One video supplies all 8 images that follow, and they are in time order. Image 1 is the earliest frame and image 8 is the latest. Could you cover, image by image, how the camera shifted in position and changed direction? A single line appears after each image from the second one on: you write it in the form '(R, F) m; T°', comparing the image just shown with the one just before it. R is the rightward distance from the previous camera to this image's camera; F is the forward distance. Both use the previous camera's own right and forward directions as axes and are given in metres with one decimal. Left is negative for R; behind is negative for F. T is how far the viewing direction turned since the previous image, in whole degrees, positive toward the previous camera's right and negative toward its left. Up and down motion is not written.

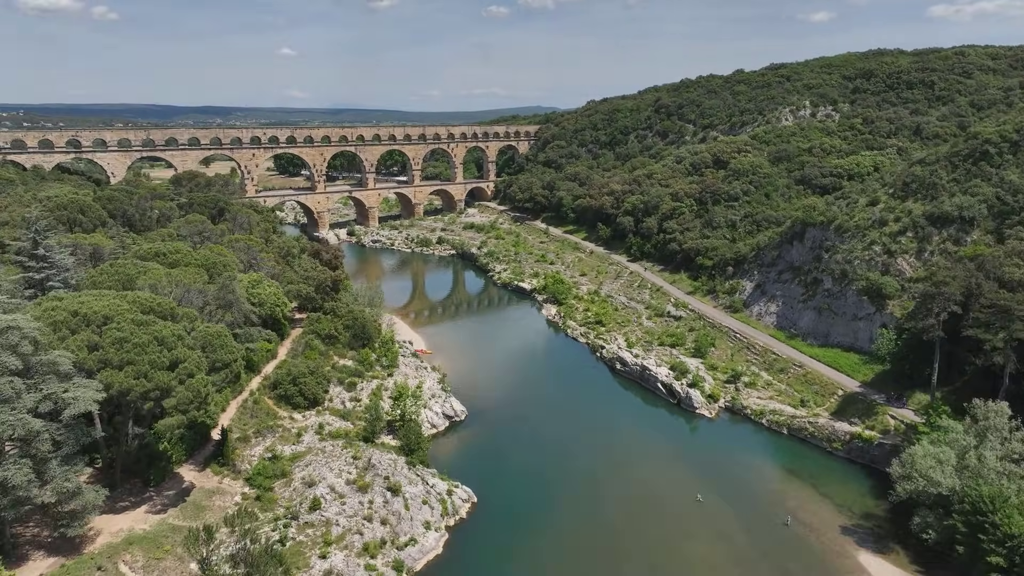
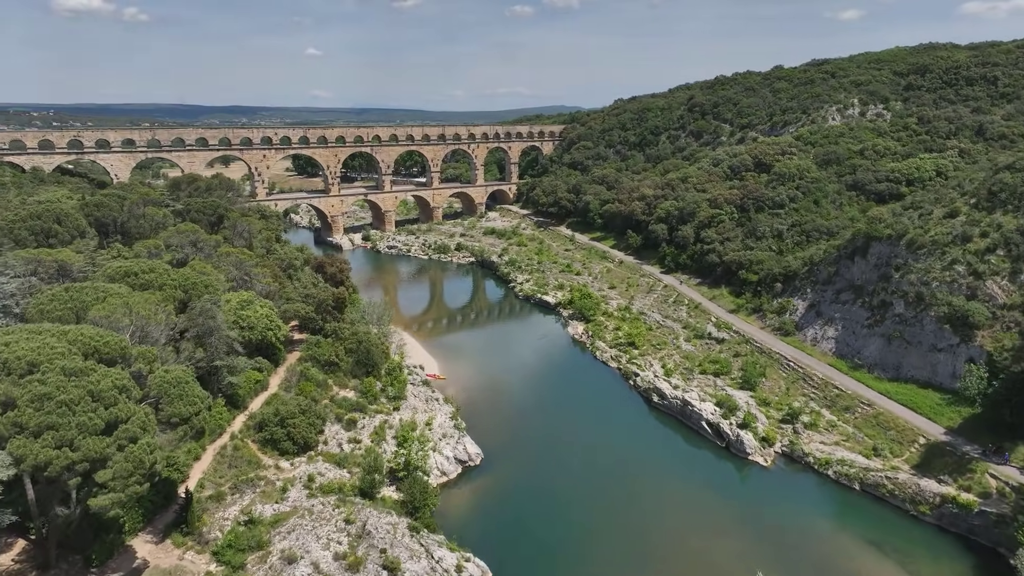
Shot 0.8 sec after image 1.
(-0.1, +3.8) m; -2°
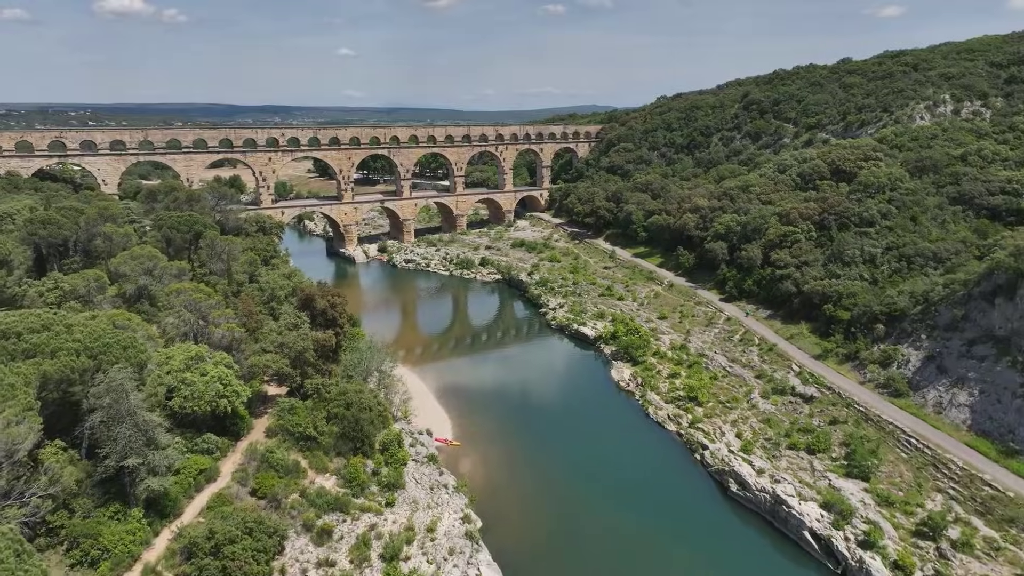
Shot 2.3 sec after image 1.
(-0.2, +6.9) m; -2°
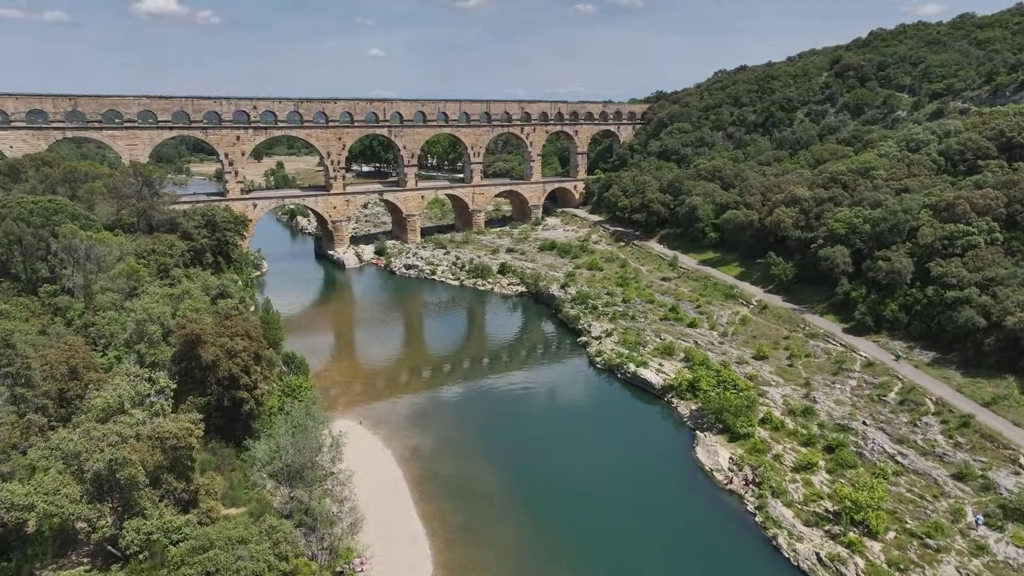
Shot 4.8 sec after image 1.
(-0.1, +12.1) m; -2°
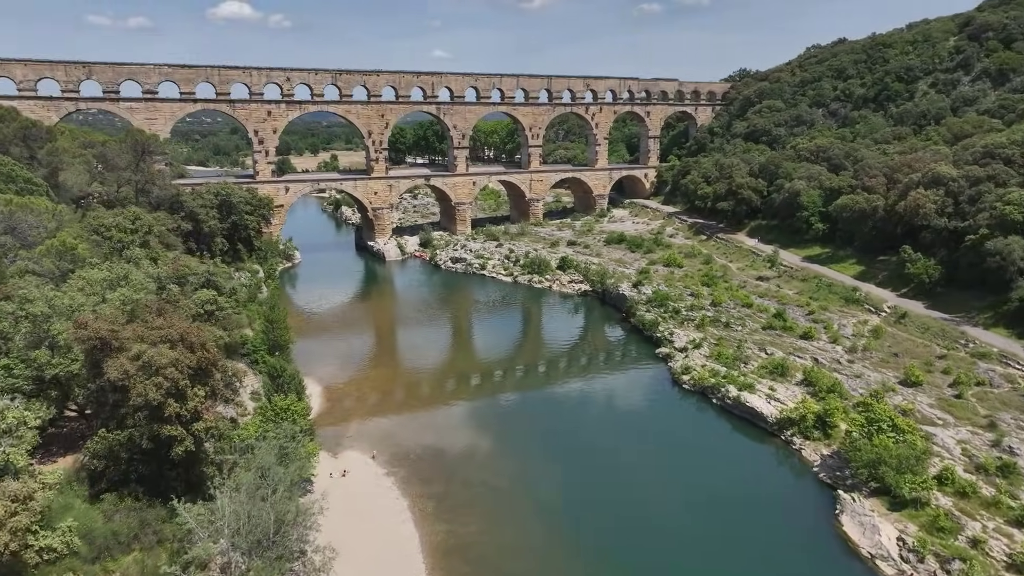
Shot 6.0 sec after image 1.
(-0.2, +6.1) m; -5°
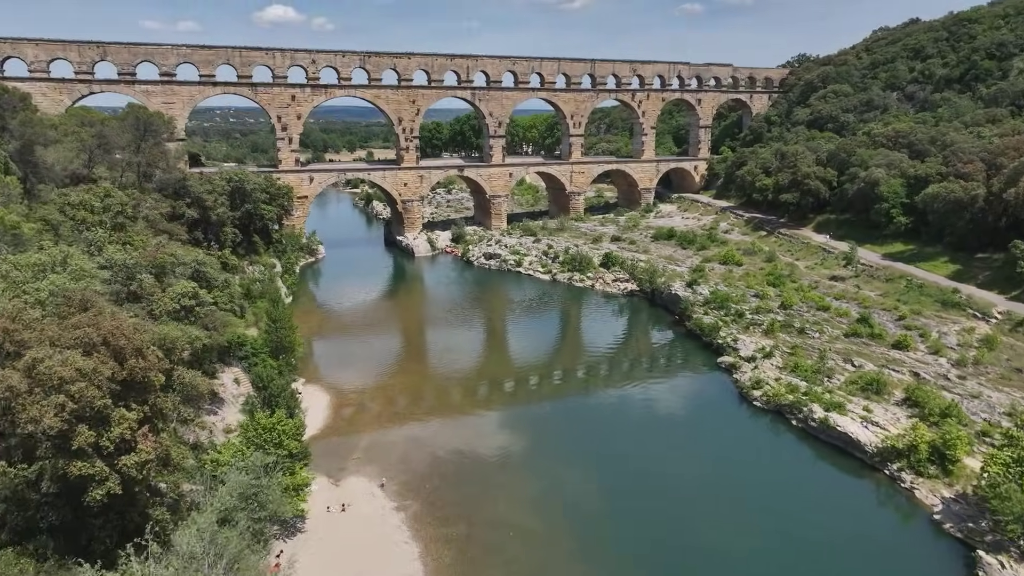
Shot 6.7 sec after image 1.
(-0.1, +3.3) m; -3°
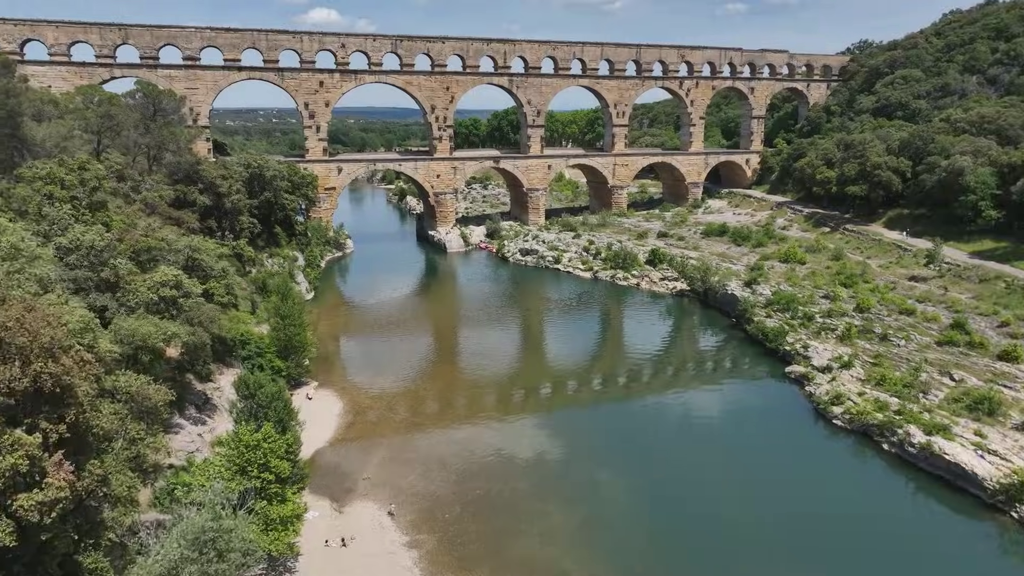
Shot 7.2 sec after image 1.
(0.0, +2.5) m; -3°
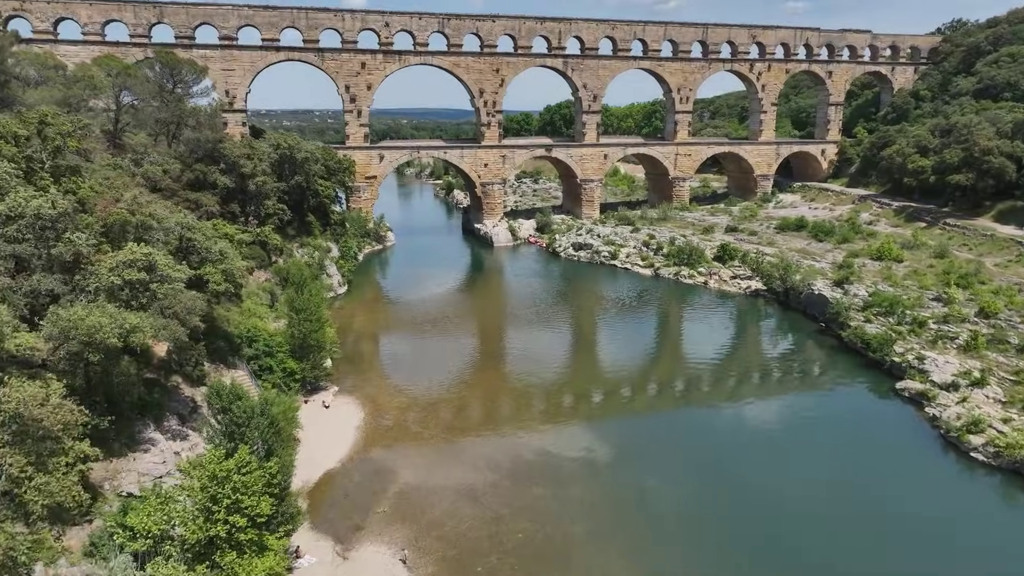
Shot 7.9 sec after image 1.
(-0.1, +2.9) m; -4°
